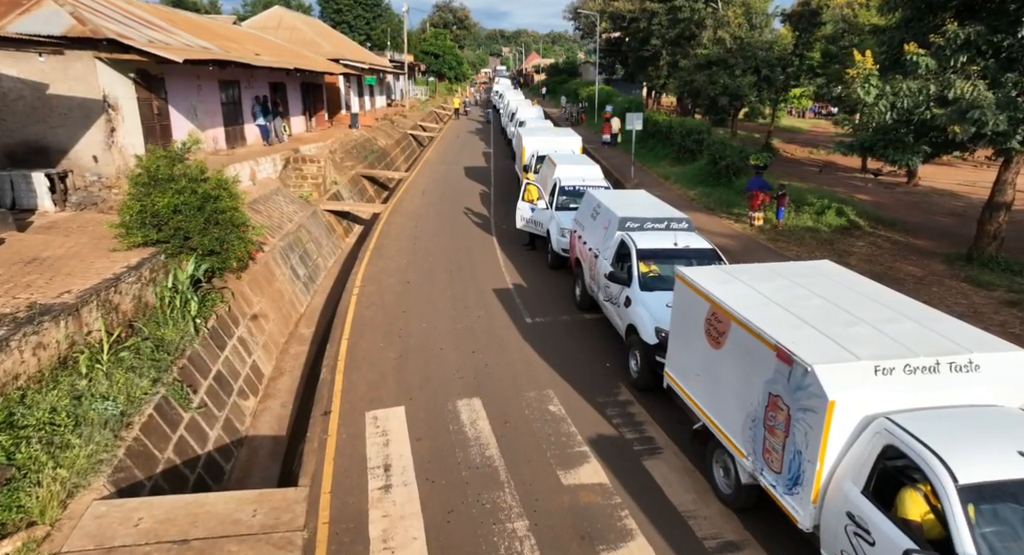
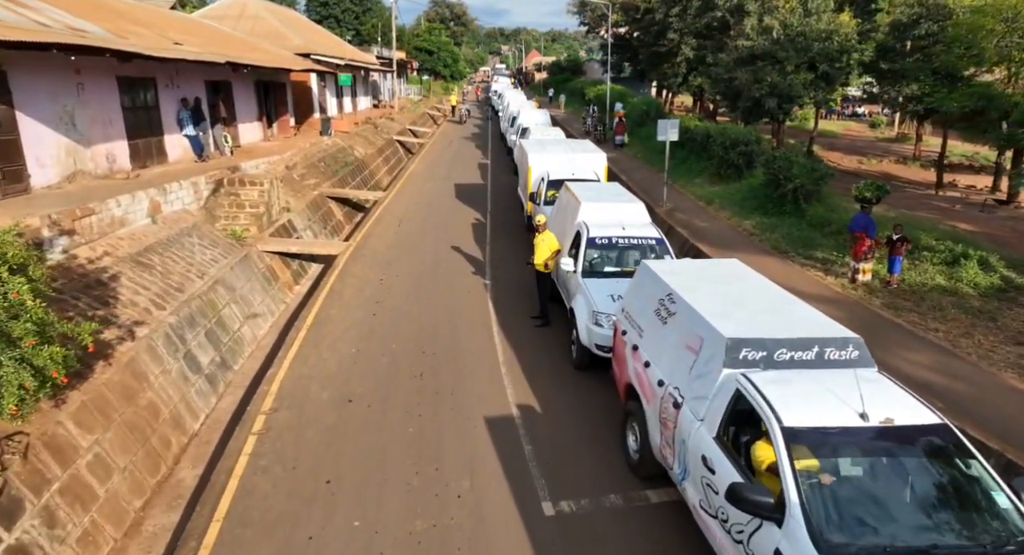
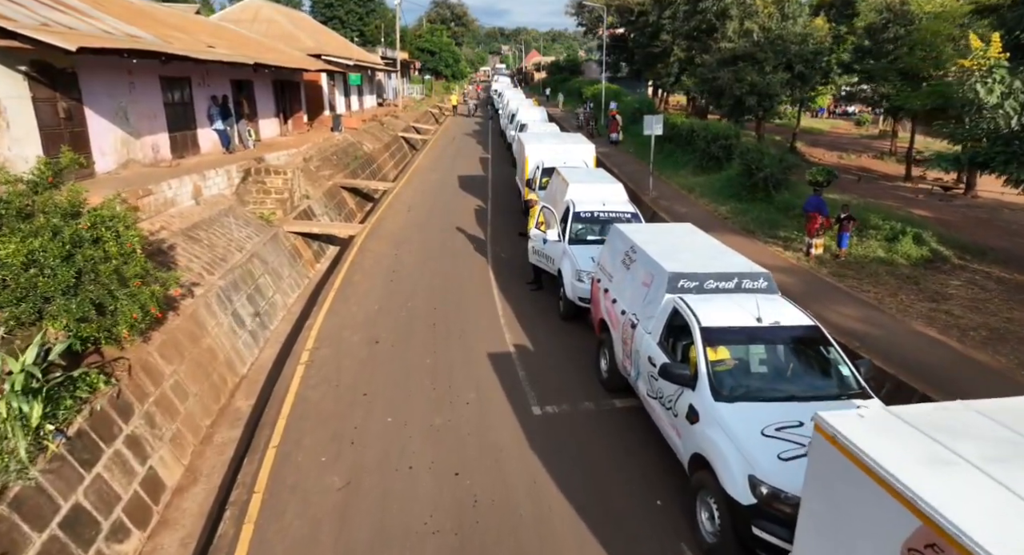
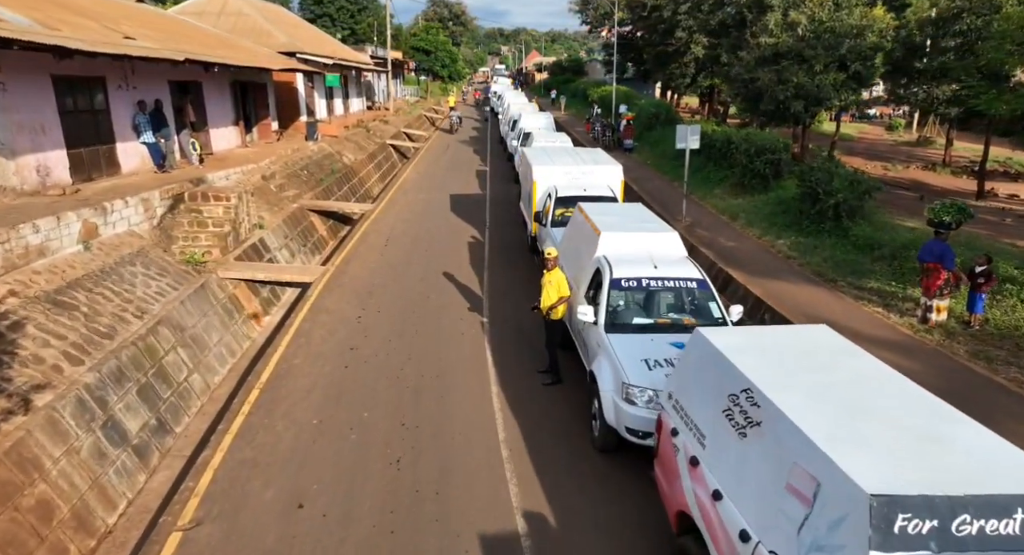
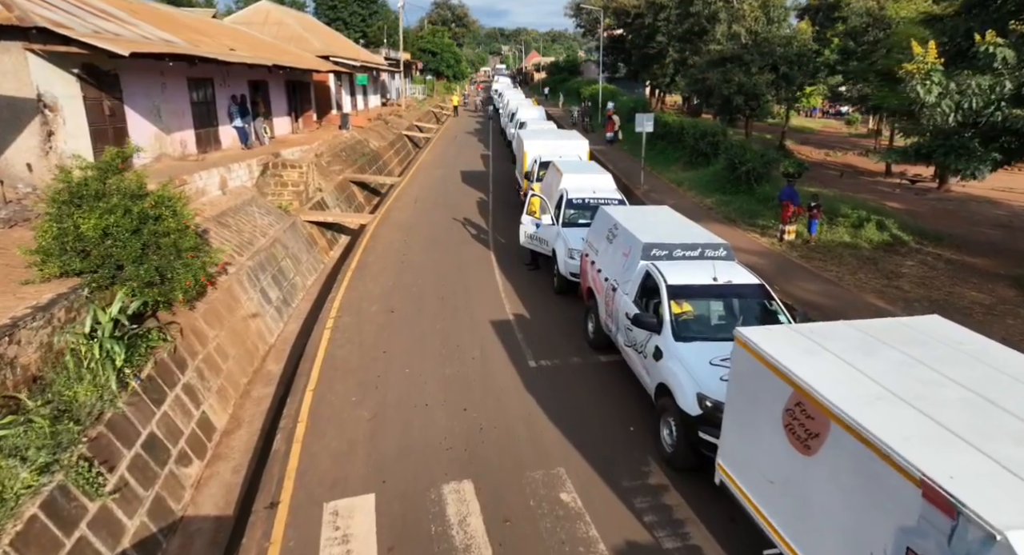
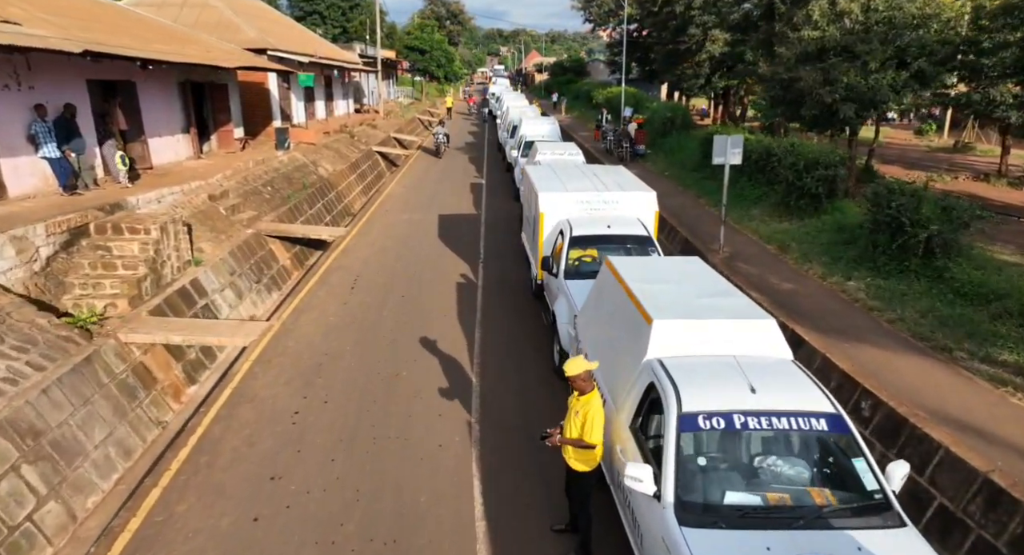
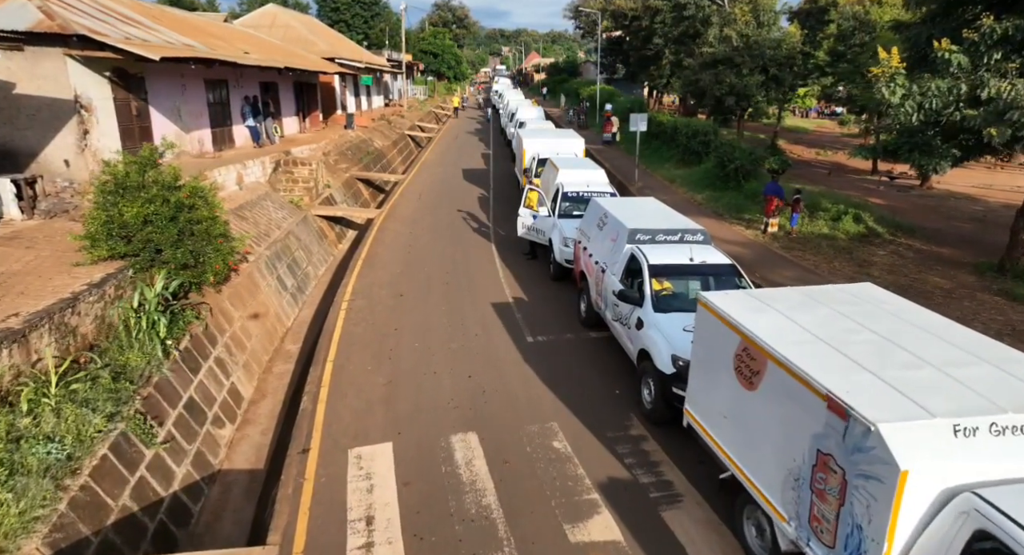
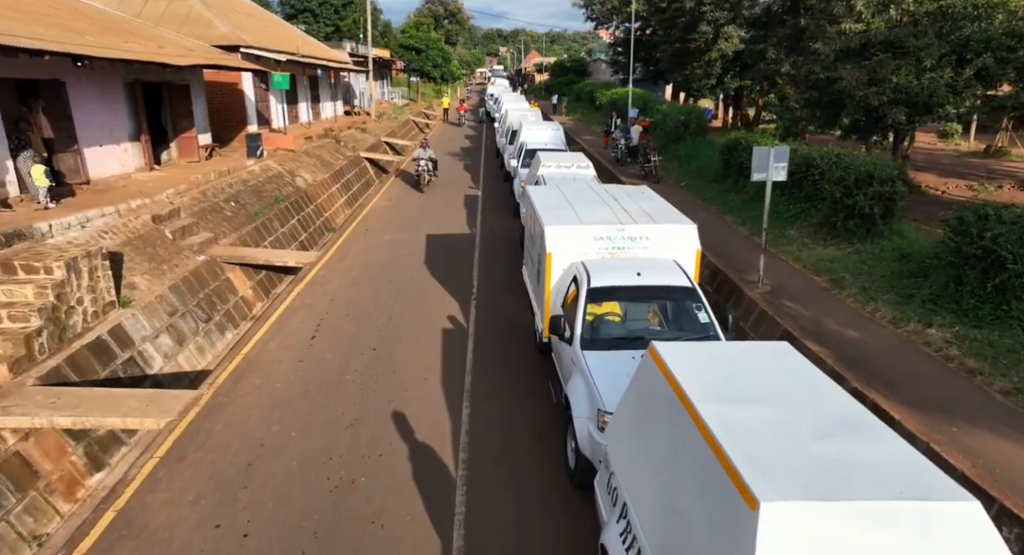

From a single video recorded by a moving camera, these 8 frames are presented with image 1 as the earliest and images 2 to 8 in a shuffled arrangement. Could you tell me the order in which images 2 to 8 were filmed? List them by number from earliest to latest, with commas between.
7, 5, 3, 2, 4, 6, 8
